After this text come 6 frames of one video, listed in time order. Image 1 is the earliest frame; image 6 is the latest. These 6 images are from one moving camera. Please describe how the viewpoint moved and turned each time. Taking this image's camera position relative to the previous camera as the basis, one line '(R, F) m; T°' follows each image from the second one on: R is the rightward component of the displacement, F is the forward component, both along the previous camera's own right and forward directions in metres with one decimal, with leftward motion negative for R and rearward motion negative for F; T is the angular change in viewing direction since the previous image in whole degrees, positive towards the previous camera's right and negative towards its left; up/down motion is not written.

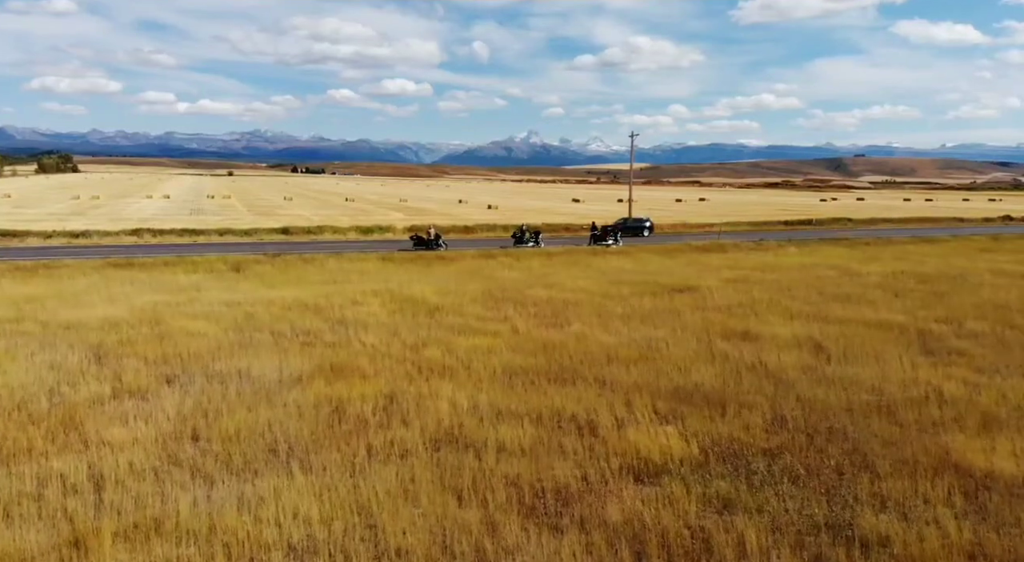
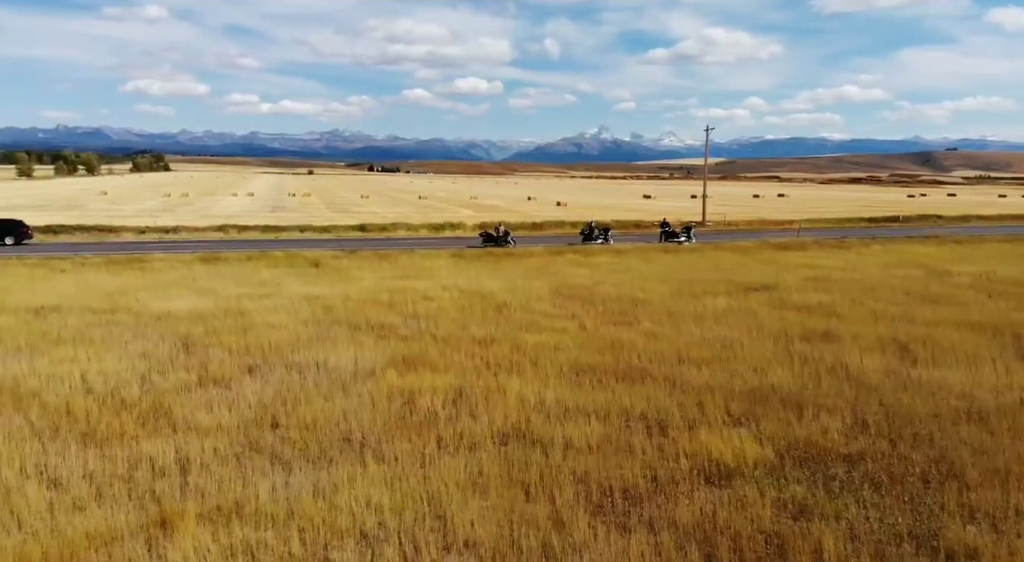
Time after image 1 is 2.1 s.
(+0.1, -0.1) m; -5°
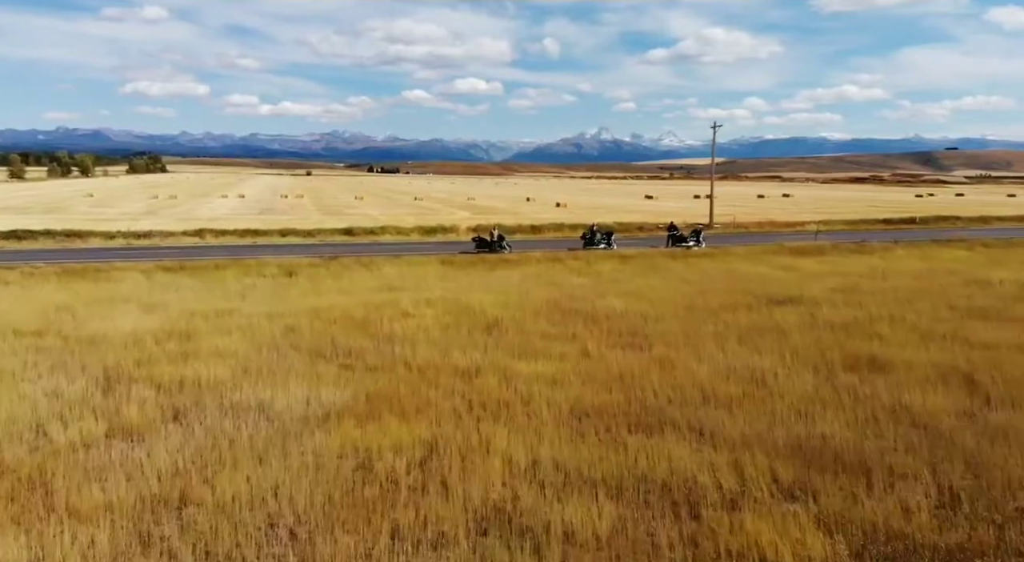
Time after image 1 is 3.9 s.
(+0.2, +3.2) m; 0°
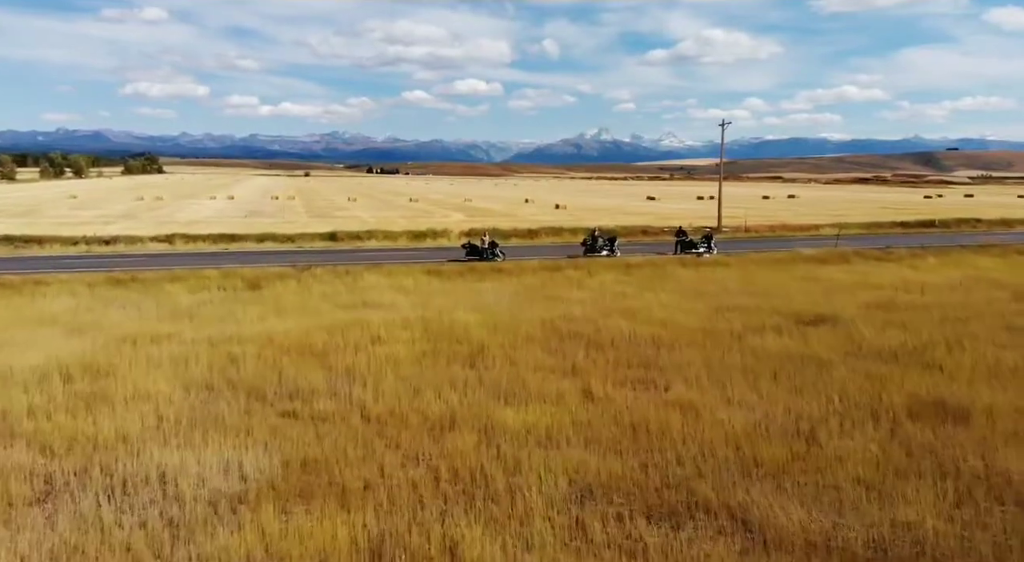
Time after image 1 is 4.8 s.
(+0.3, +3.3) m; 0°
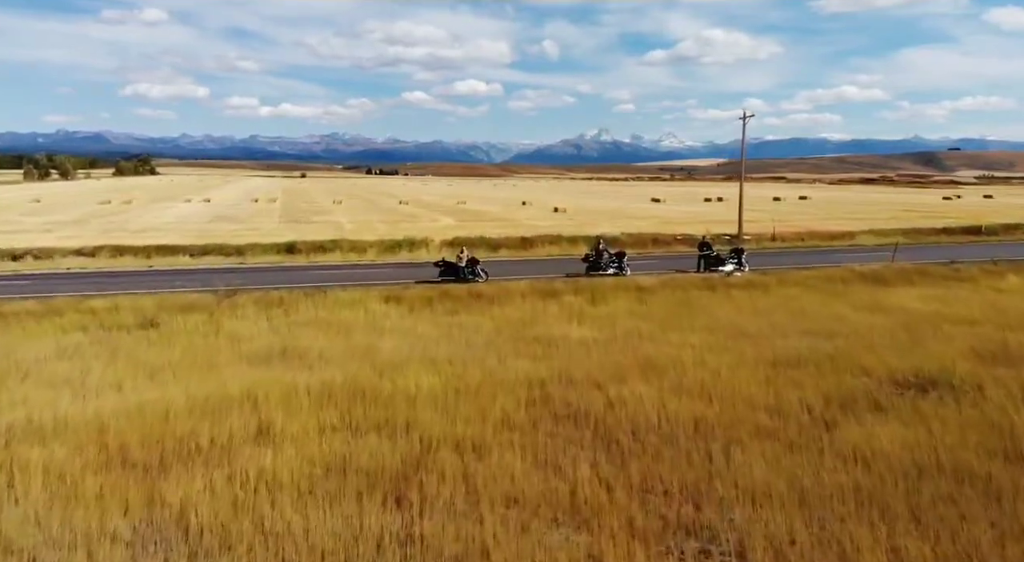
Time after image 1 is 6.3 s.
(+0.5, +6.7) m; 0°
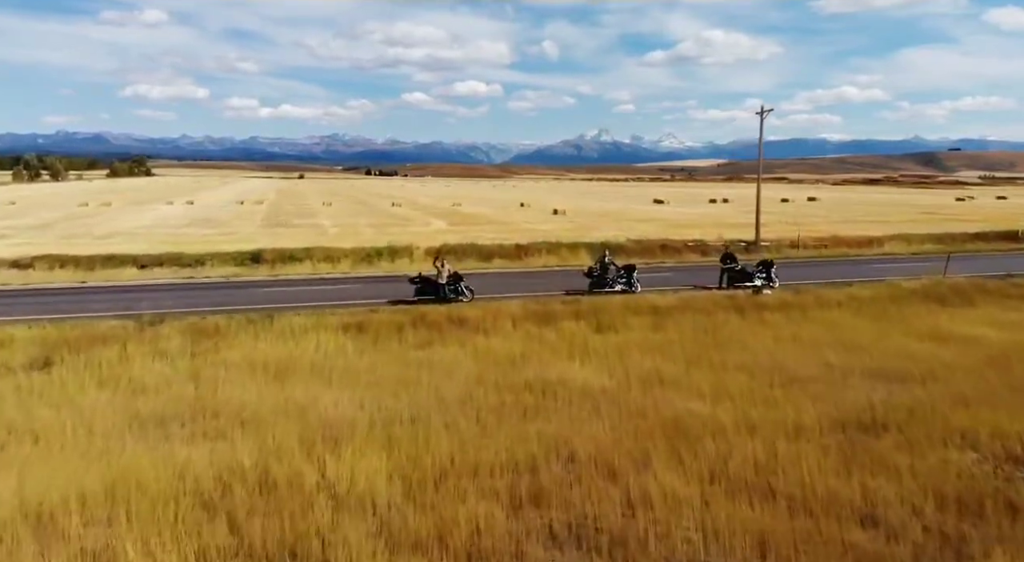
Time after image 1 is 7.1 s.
(+0.3, +4.2) m; 0°
